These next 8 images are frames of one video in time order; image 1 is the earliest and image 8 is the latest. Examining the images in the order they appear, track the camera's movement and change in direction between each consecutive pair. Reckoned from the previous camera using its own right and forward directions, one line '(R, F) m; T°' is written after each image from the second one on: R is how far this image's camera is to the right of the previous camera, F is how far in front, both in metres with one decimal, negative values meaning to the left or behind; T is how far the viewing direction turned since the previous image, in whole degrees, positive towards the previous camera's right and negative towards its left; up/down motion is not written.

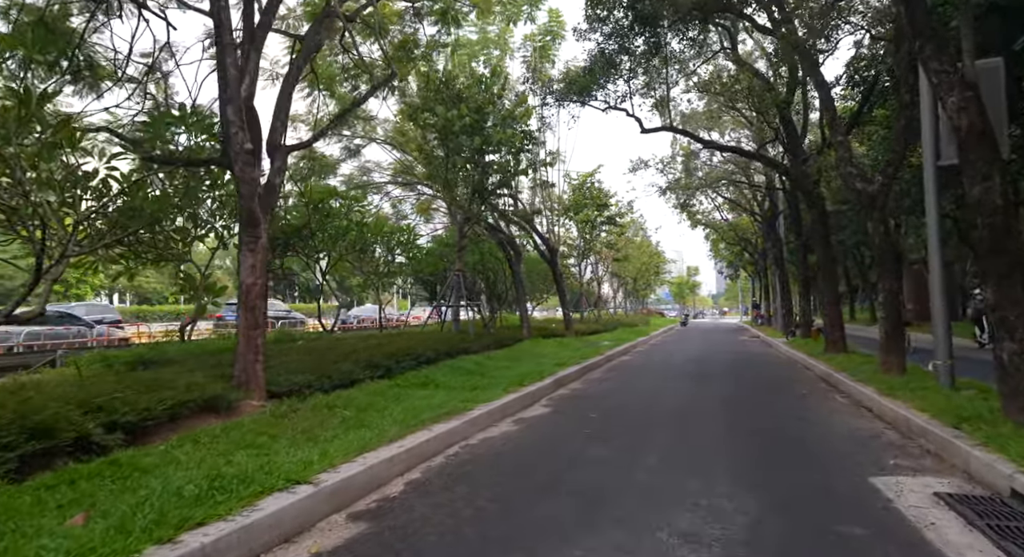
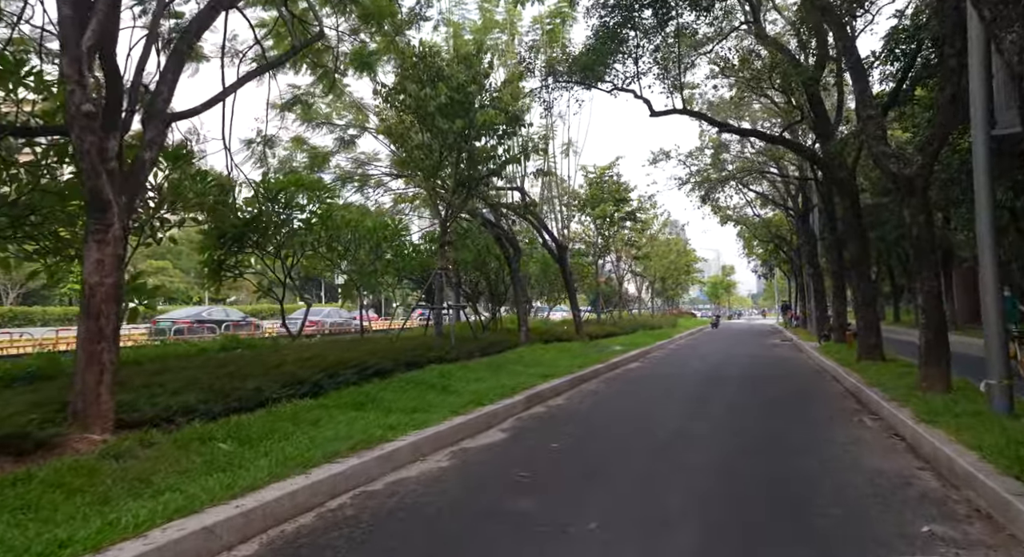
(+1.2, +1.5) m; -3°
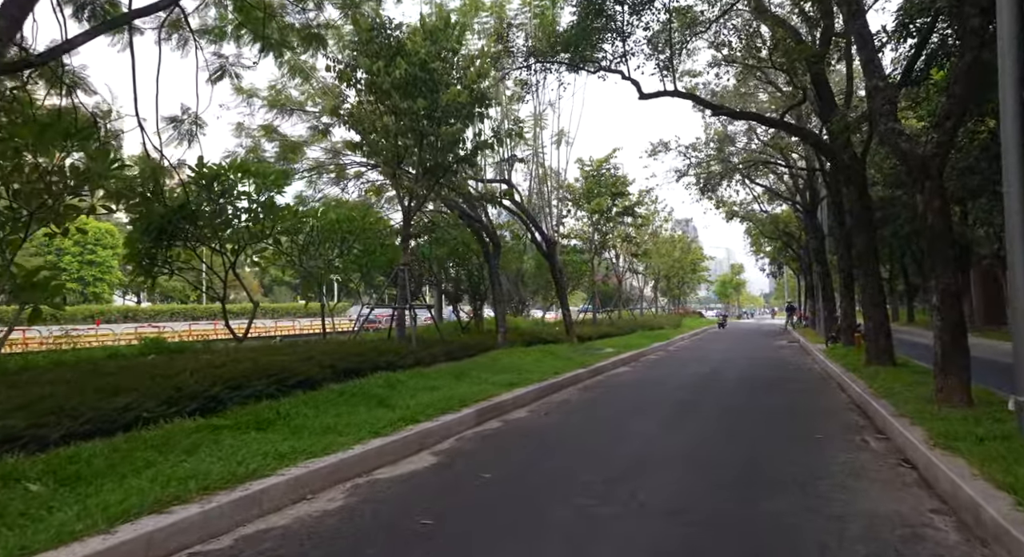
(+0.9, +1.3) m; -1°
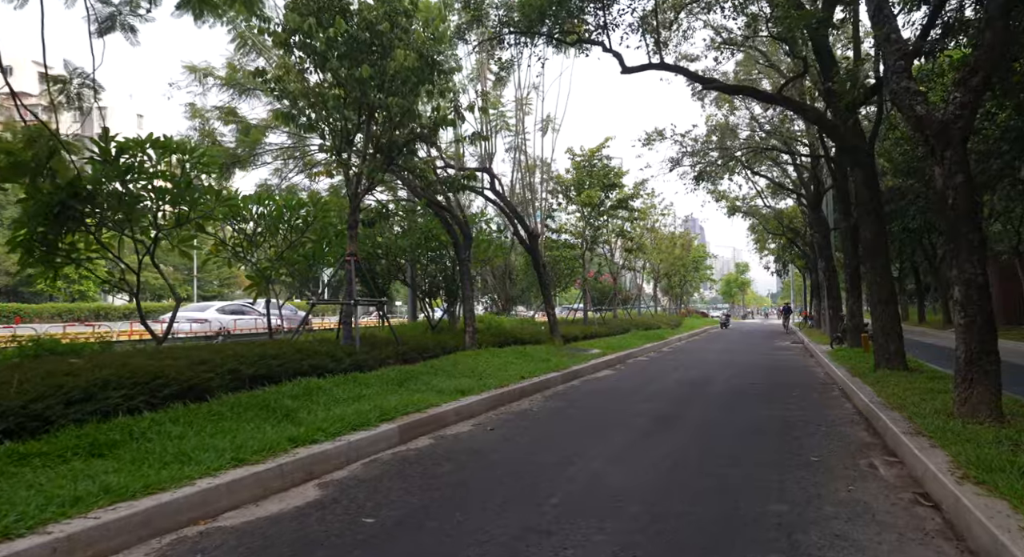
(+0.9, +1.5) m; -1°
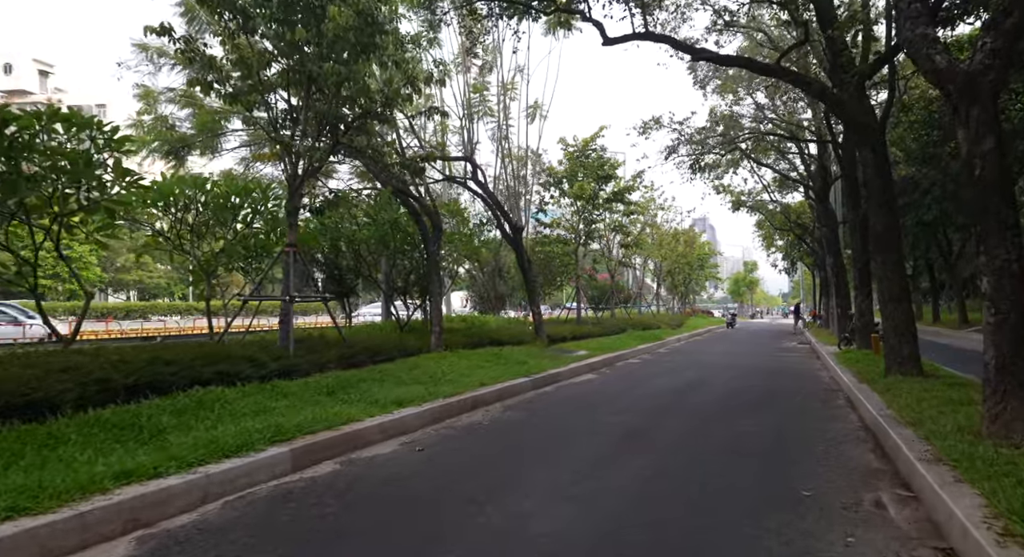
(+0.9, +1.3) m; -1°
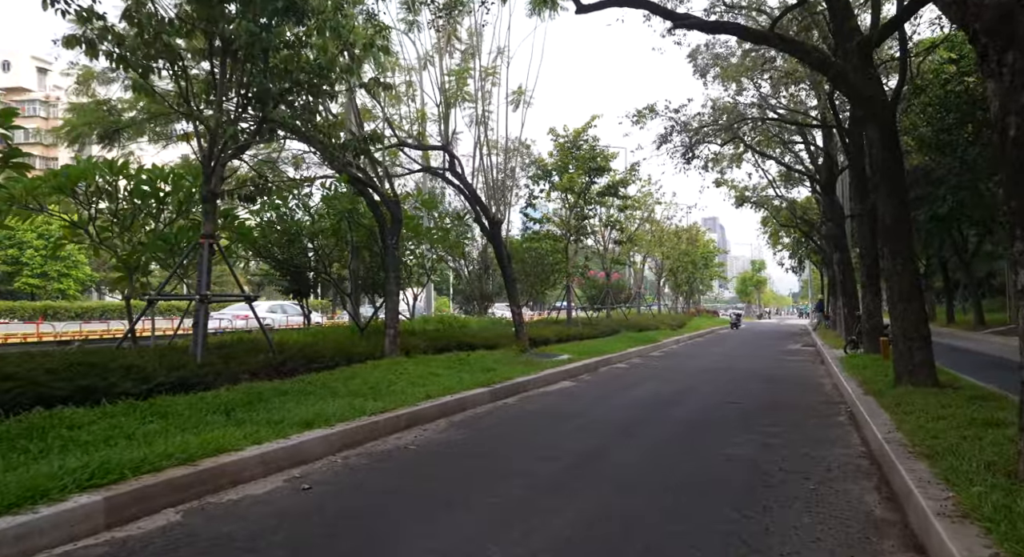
(+0.9, +1.4) m; -1°
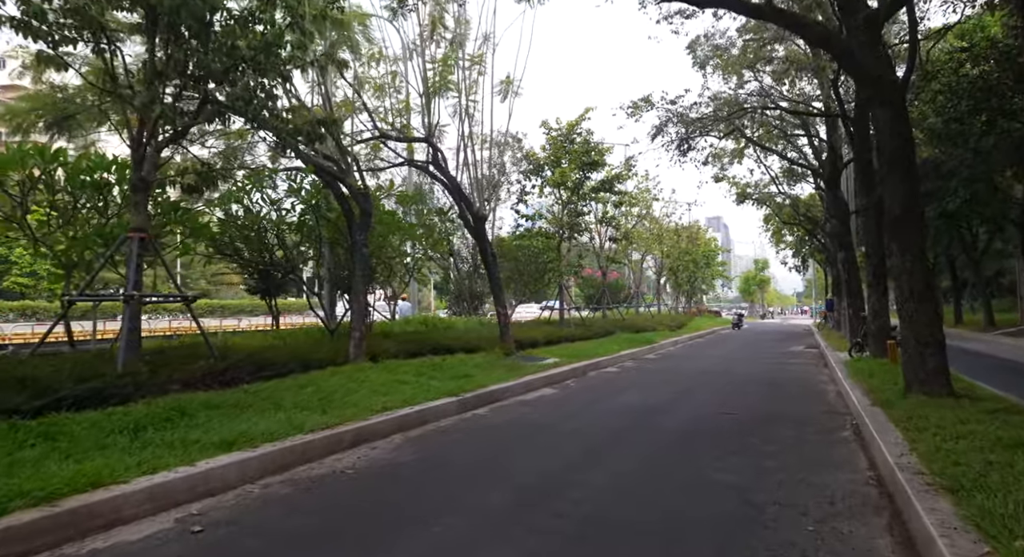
(+0.5, +0.9) m; 0°
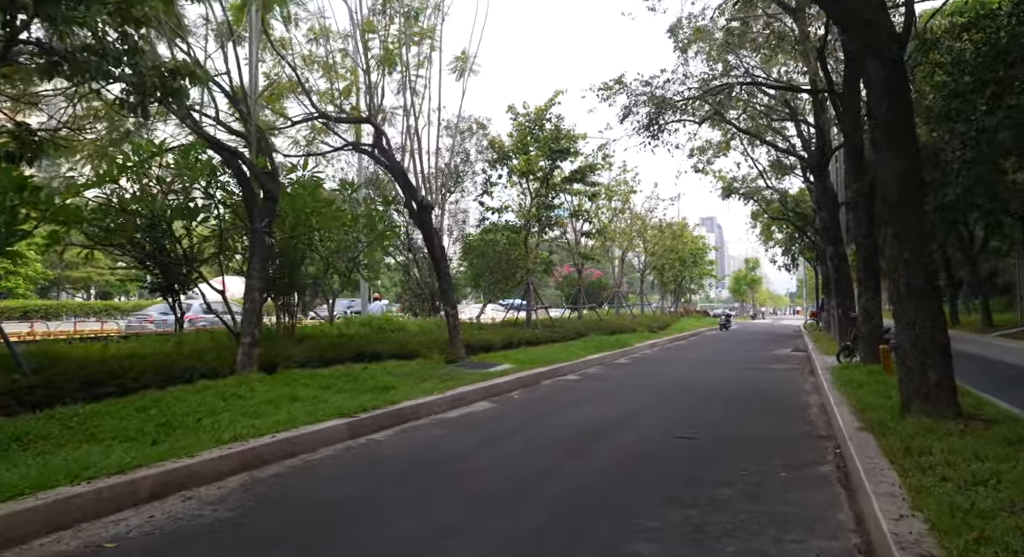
(+1.2, +1.8) m; +1°
